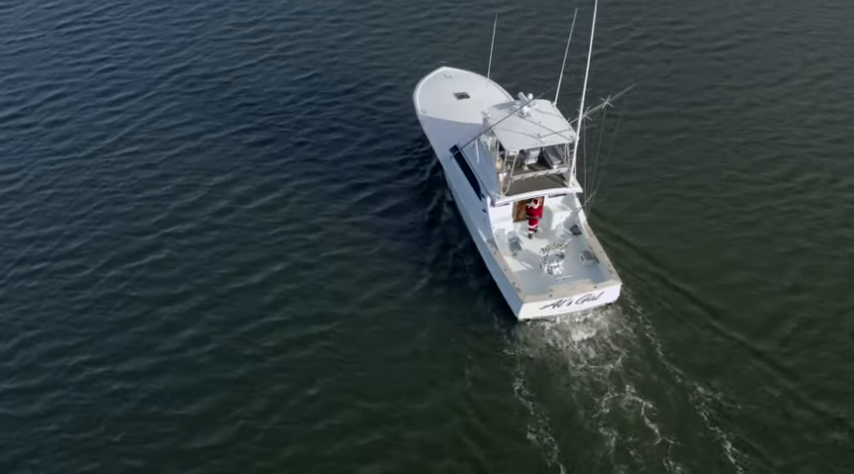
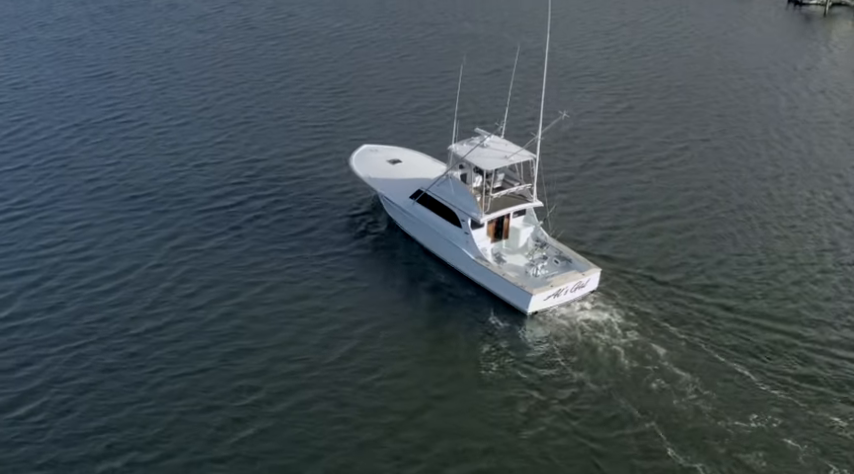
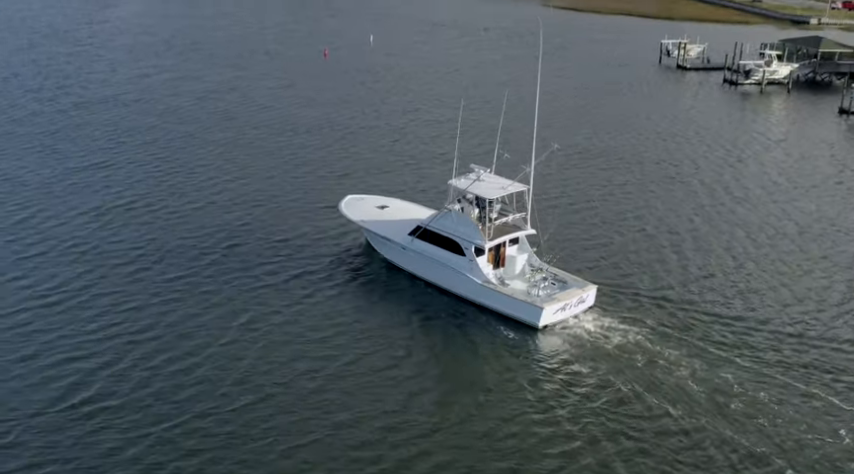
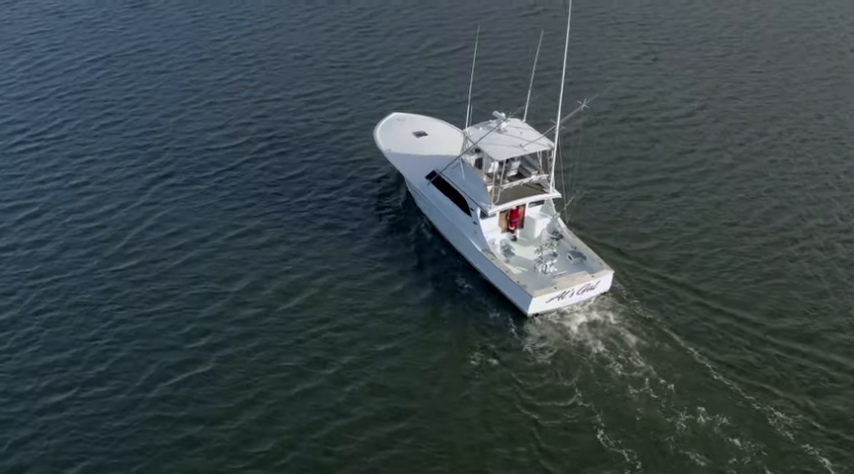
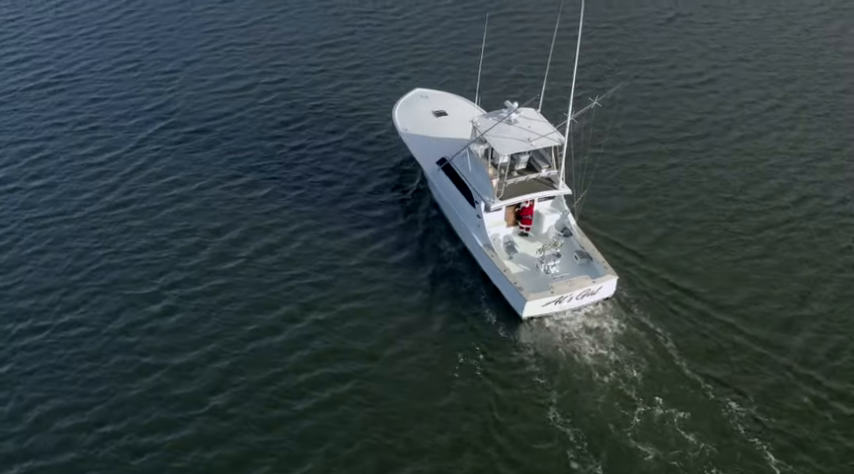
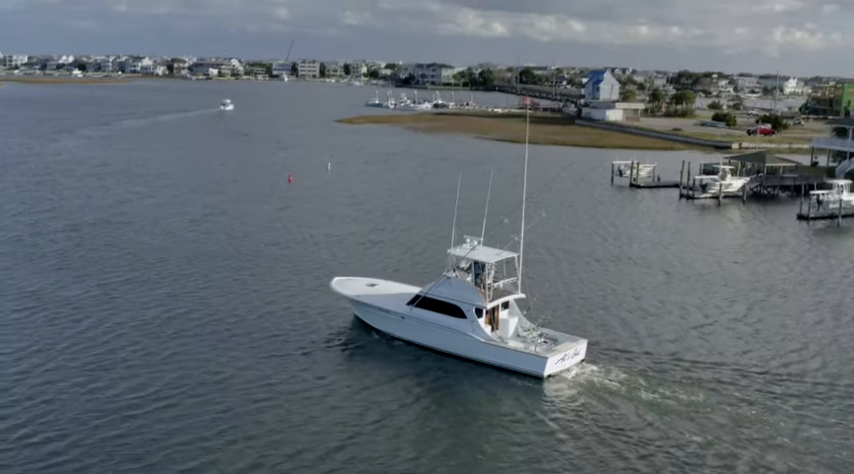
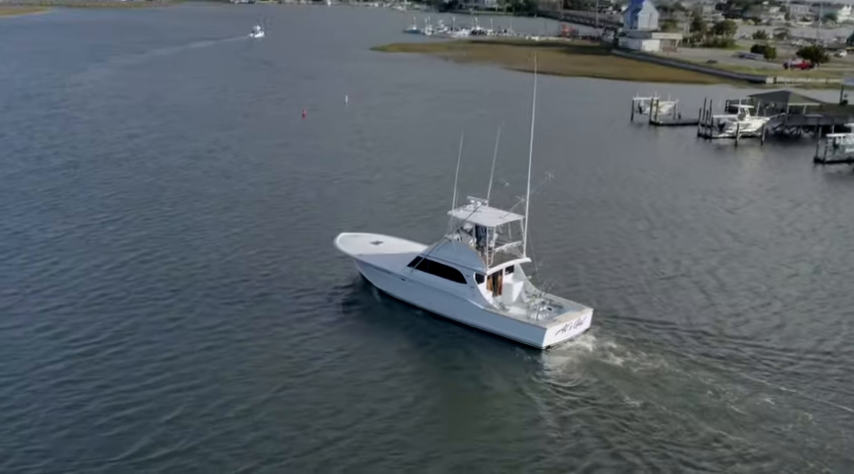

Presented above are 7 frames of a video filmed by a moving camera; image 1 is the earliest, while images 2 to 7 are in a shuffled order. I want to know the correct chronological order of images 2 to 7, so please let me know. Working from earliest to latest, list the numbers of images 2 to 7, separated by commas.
5, 4, 2, 3, 7, 6
